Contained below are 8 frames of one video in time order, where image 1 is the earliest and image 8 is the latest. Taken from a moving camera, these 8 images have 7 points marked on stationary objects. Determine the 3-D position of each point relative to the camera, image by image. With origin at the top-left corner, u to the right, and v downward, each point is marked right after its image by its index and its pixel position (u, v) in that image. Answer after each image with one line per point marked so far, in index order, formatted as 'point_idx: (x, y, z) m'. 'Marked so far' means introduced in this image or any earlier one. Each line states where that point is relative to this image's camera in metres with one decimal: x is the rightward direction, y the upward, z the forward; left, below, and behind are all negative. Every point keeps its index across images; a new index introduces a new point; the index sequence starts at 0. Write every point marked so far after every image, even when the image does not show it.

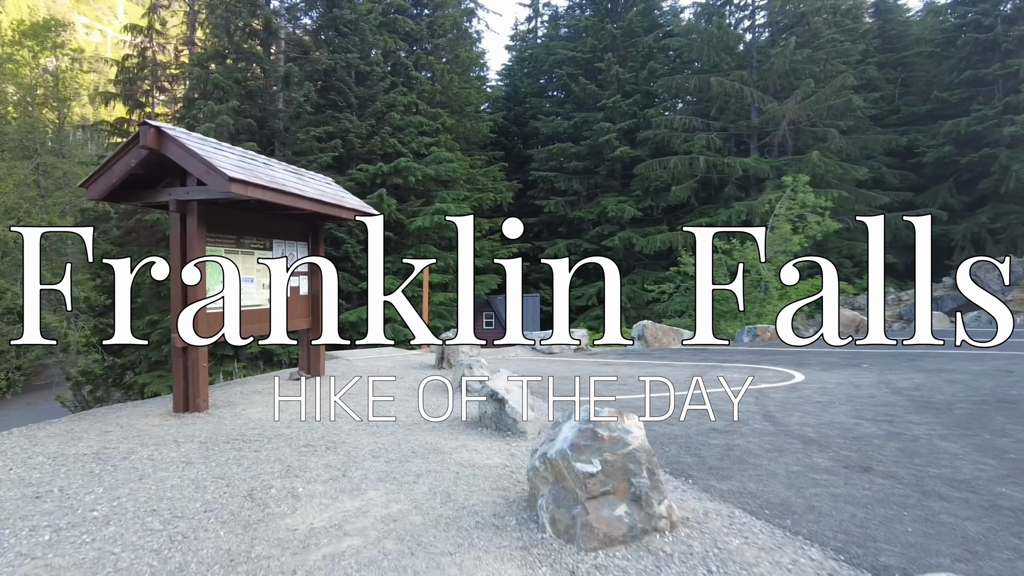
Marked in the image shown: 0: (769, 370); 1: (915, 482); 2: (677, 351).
0: (+3.9, -1.2, +9.9) m
1: (+2.6, -1.3, +4.2) m
2: (+3.1, -1.3, +12.9) m
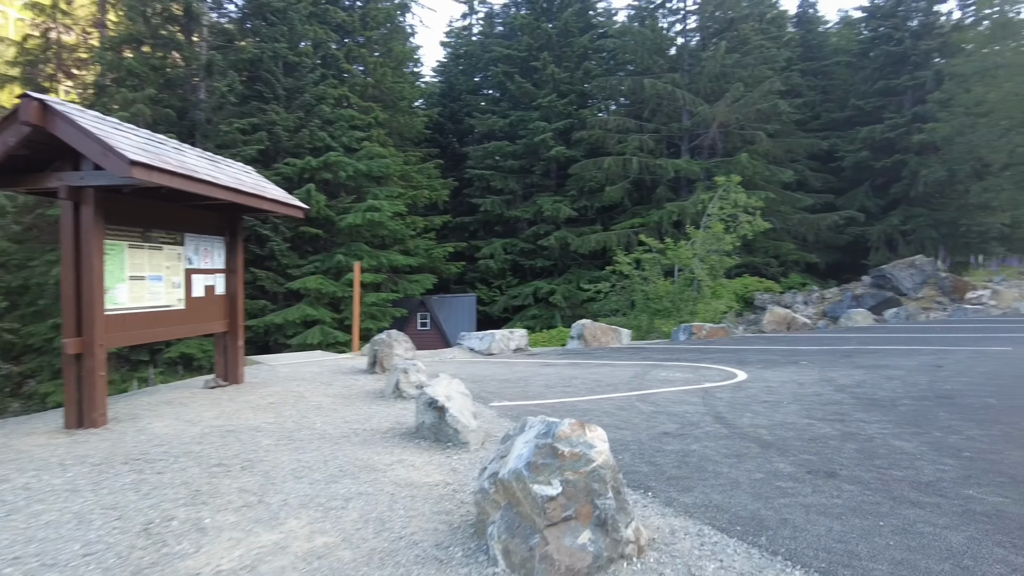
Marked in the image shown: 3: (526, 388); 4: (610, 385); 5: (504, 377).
0: (+3.0, -1.2, +9.8) m
1: (+2.3, -1.2, +4.0) m
2: (+1.9, -1.3, +12.7) m
3: (+0.1, -1.3, +8.0) m
4: (+1.2, -1.2, +8.3) m
5: (-0.2, -1.3, +9.1) m
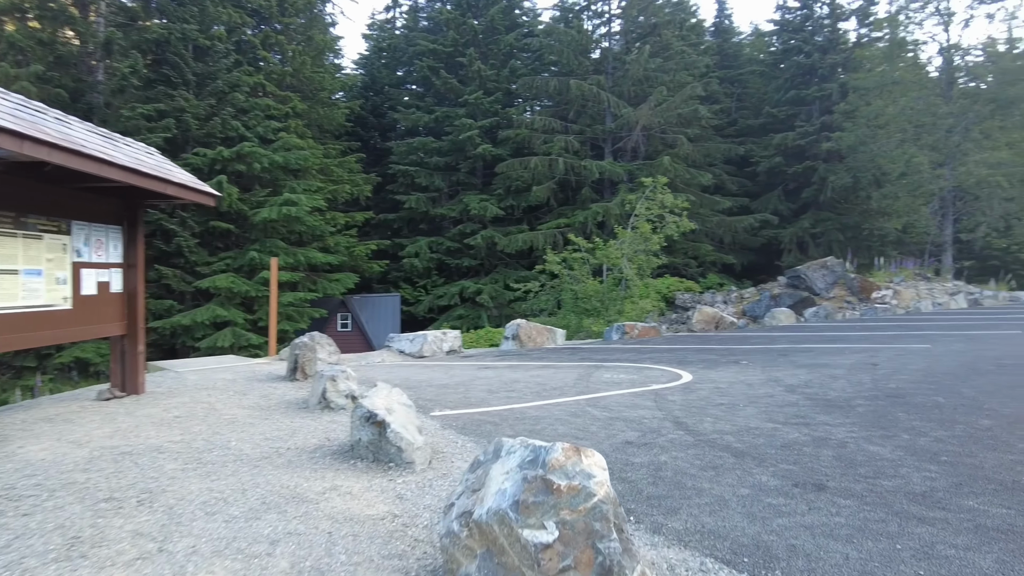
0: (+2.1, -1.2, +9.5) m
1: (+2.1, -1.2, +3.7) m
2: (+0.7, -1.2, +12.2) m
3: (-0.5, -1.2, +7.4) m
4: (+0.5, -1.2, +7.8) m
5: (-1.0, -1.2, +8.5) m
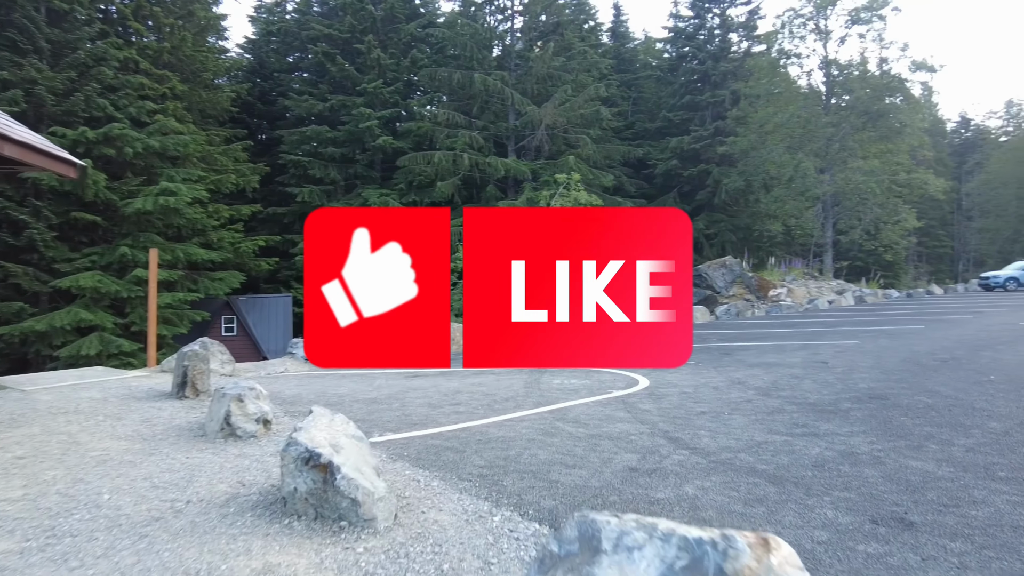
0: (+1.2, -1.1, +8.7) m
1: (+2.2, -1.1, +2.9) m
2: (-0.6, -1.2, +11.1) m
3: (-1.0, -1.2, +6.2) m
4: (-0.1, -1.2, +6.8) m
5: (-1.6, -1.2, +7.1) m
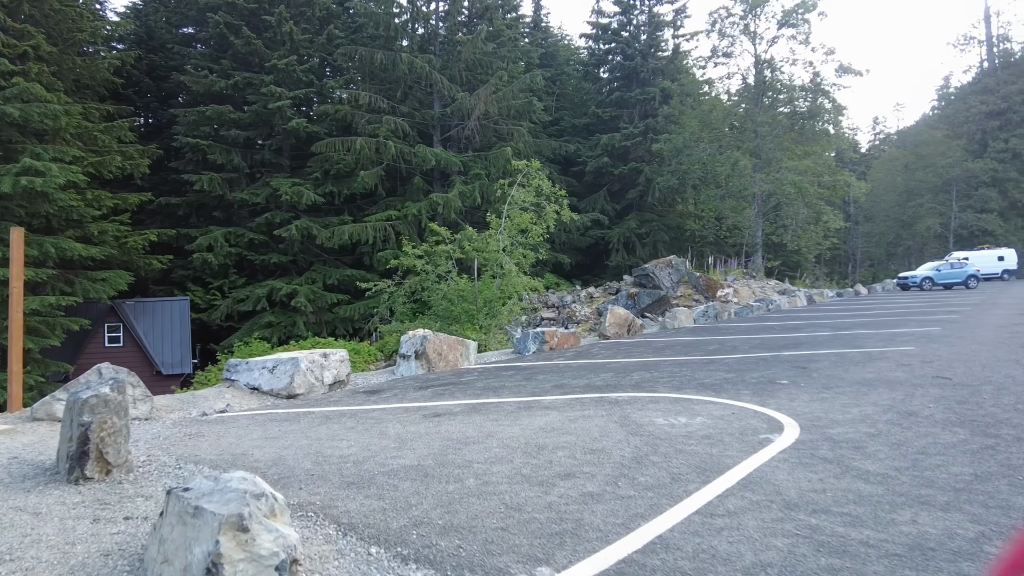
0: (+1.8, -1.1, +6.4) m
1: (+3.6, -1.1, +0.8) m
2: (-0.4, -1.2, +8.5) m
3: (-0.1, -1.1, +3.6) m
4: (+0.8, -1.1, +4.3) m
5: (-0.8, -1.2, +4.4) m
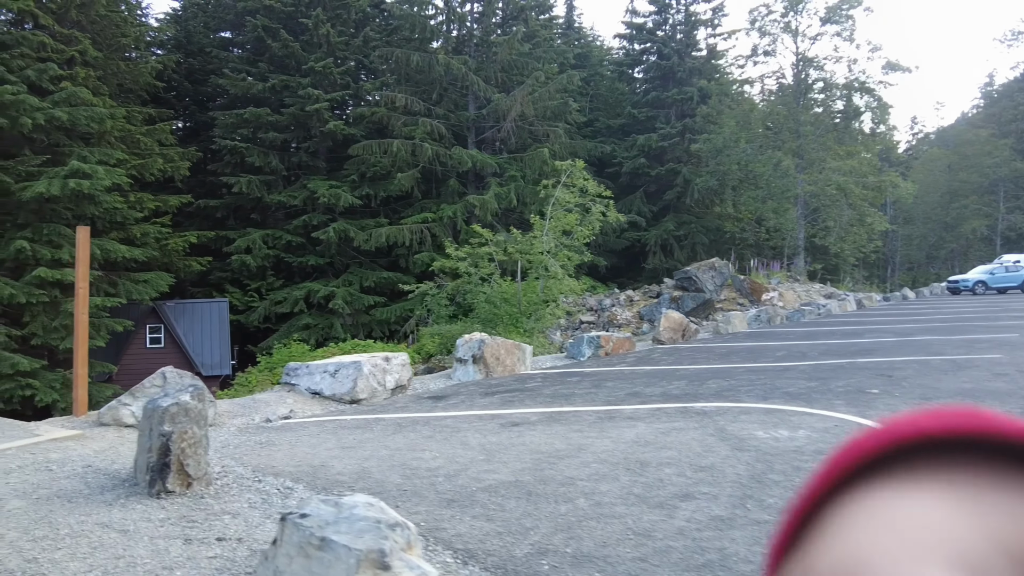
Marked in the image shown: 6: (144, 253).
0: (+2.5, -1.1, +6.0) m
1: (+4.1, -1.1, +0.3) m
2: (+0.4, -1.2, +8.2) m
3: (+0.5, -1.1, +3.2) m
4: (+1.4, -1.1, +3.9) m
5: (-0.2, -1.2, +4.1) m
6: (-8.7, +0.9, +15.6) m
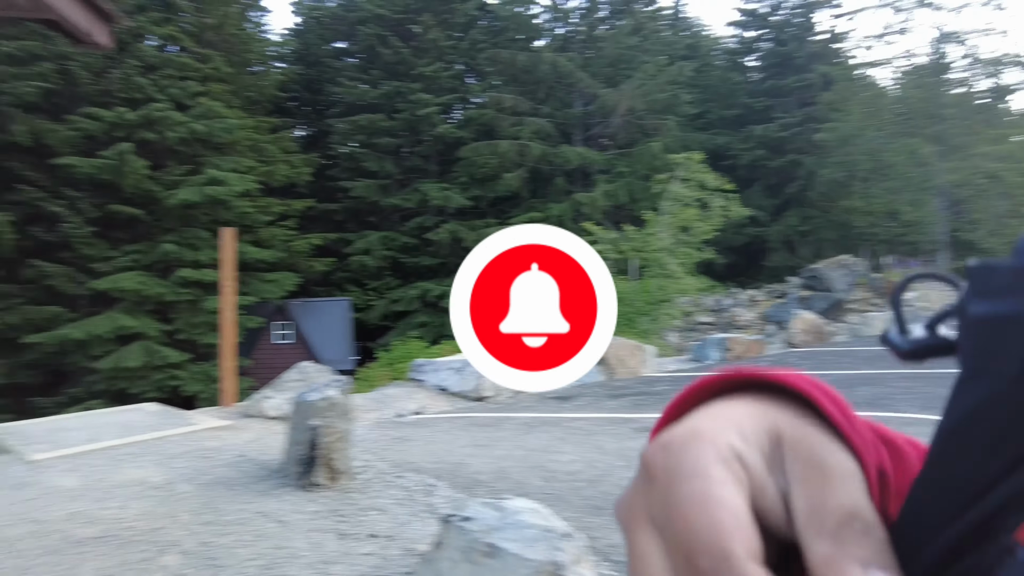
0: (+3.6, -1.1, +5.3) m
1: (+4.3, -1.1, -0.5) m
2: (+1.9, -1.2, +7.8) m
3: (+1.3, -1.1, +2.9) m
4: (+2.2, -1.1, +3.4) m
5: (+0.7, -1.1, +3.9) m
6: (-5.9, +0.9, +16.6) m
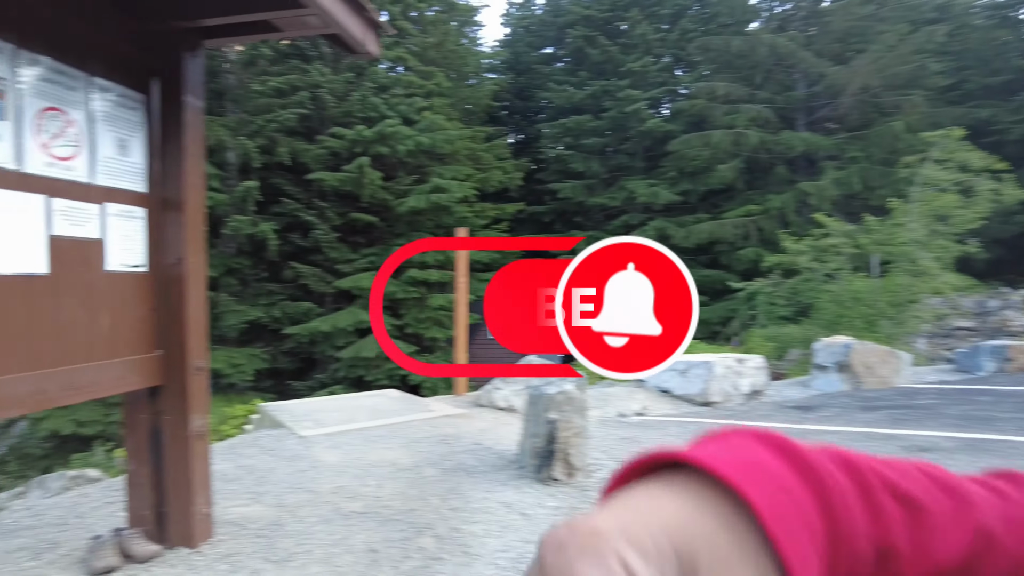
0: (+5.2, -1.0, +3.8) m
1: (+4.1, -1.0, -2.0) m
2: (+4.4, -1.1, +6.7) m
3: (+2.2, -1.1, +2.2) m
4: (+3.3, -1.1, +2.4) m
5: (+2.0, -1.1, +3.3) m
6: (-0.4, +0.9, +17.4) m
